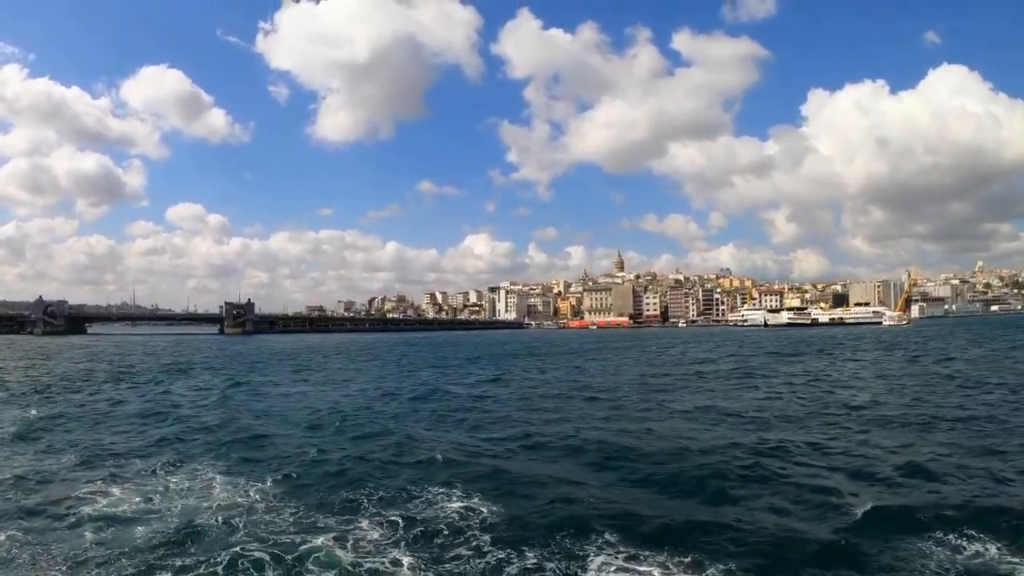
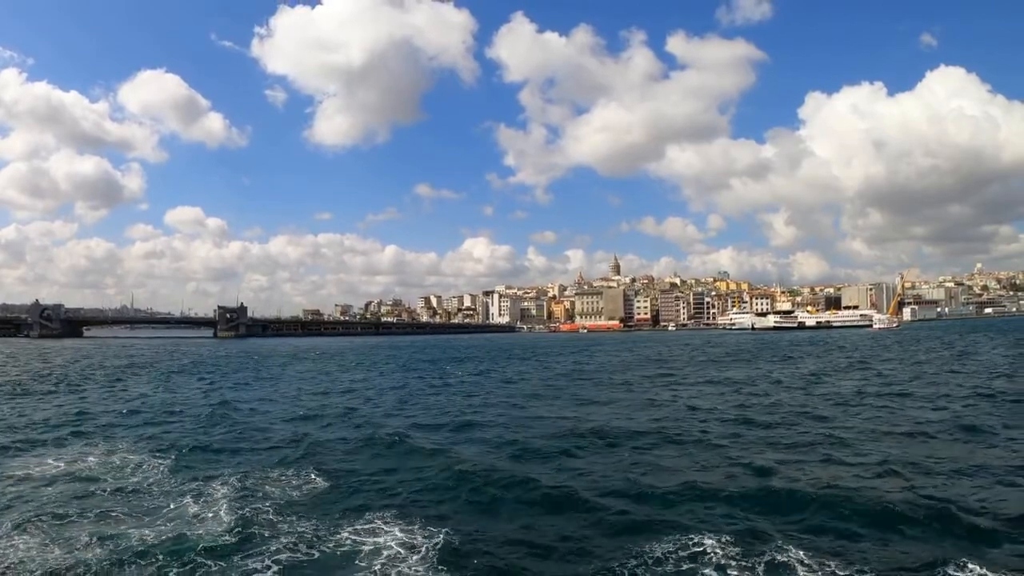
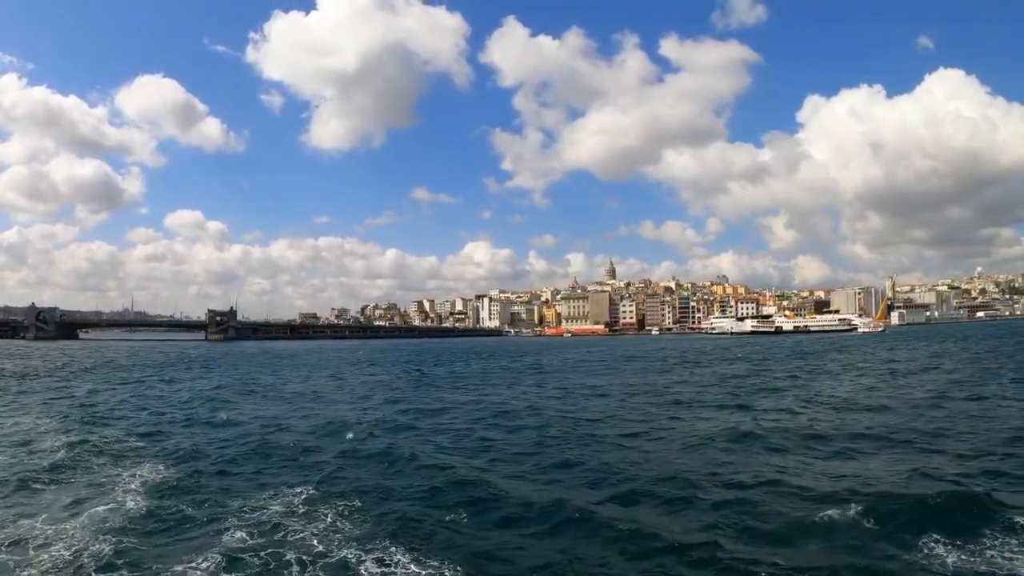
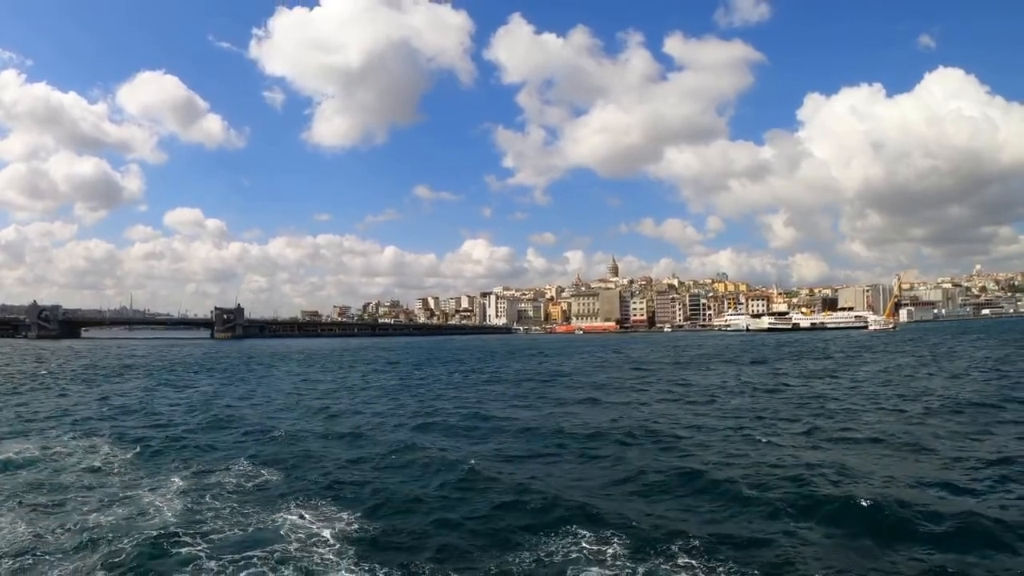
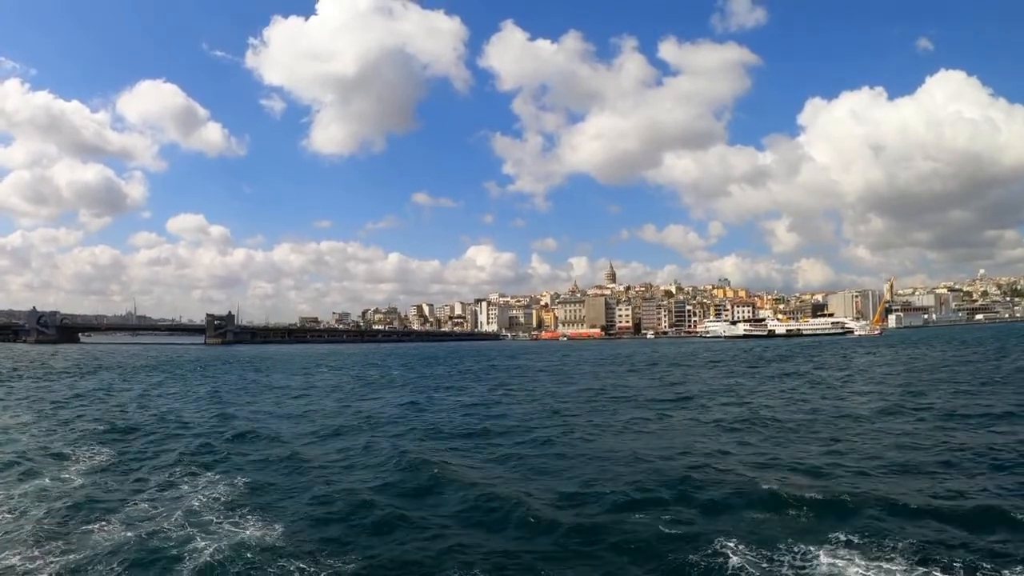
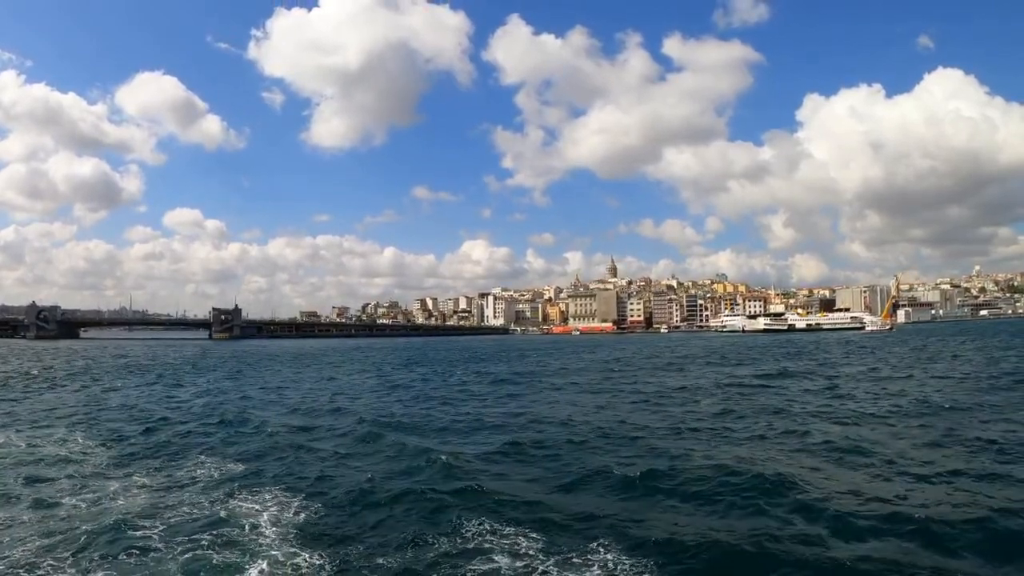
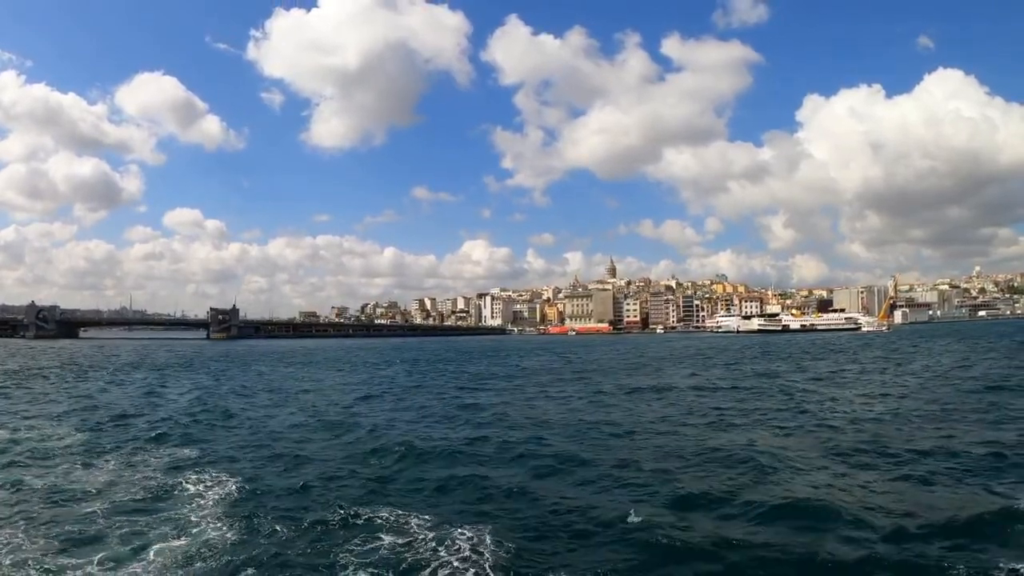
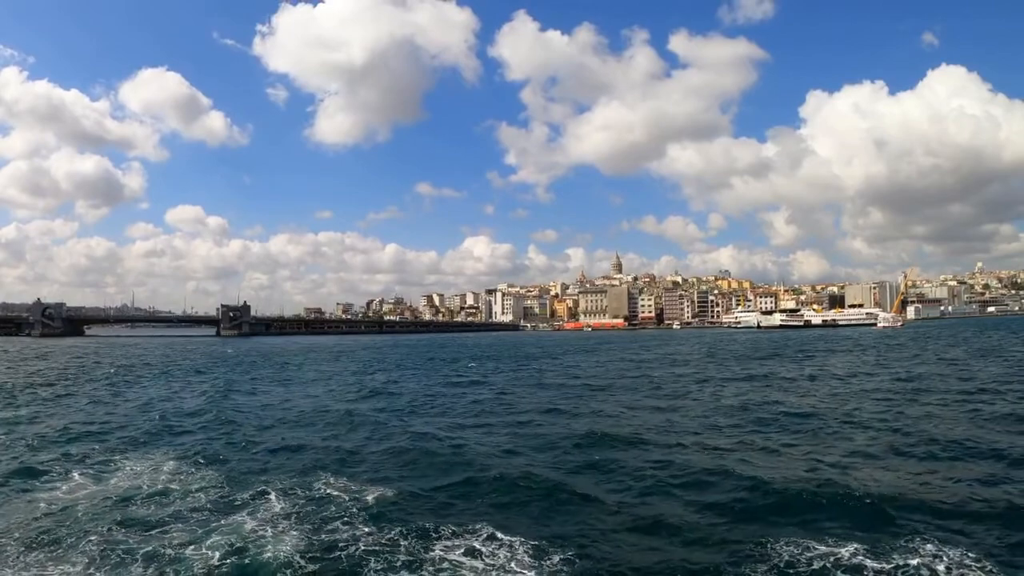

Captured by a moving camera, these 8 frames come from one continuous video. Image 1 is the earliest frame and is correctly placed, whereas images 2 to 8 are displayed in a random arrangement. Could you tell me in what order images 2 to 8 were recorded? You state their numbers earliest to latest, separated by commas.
8, 2, 4, 6, 7, 3, 5
